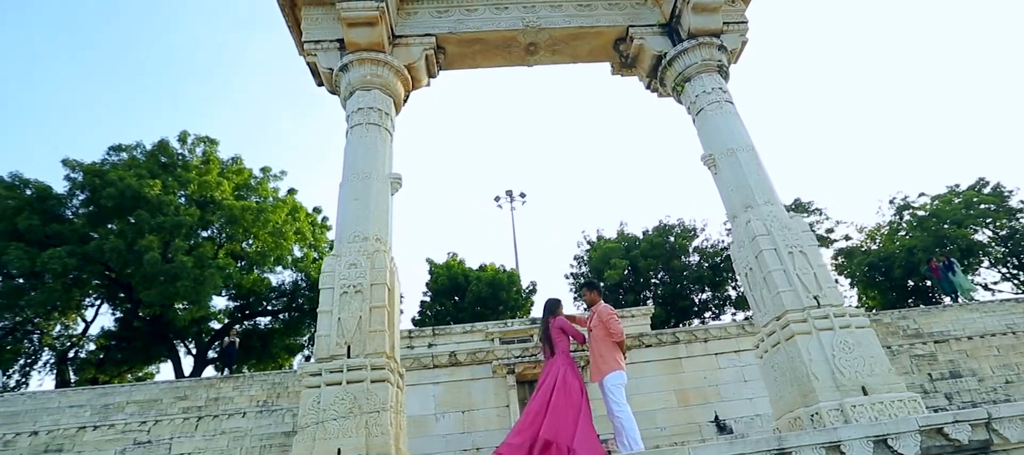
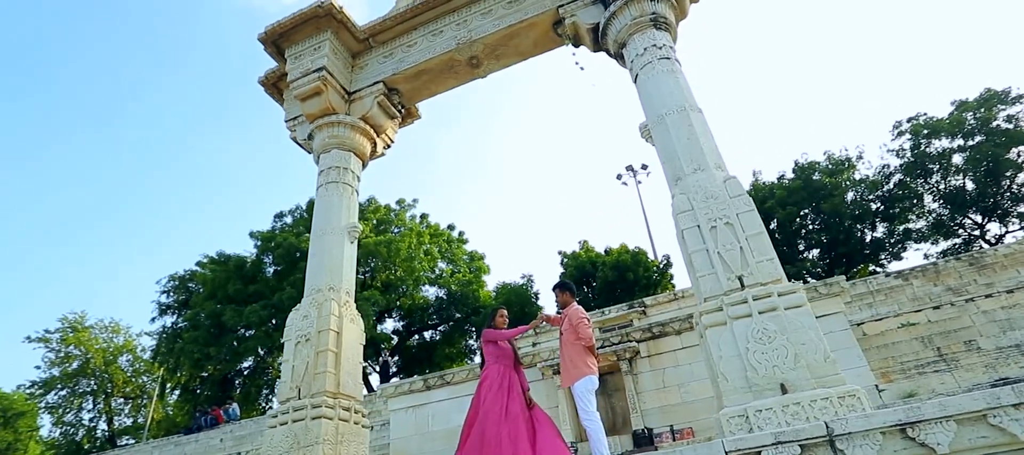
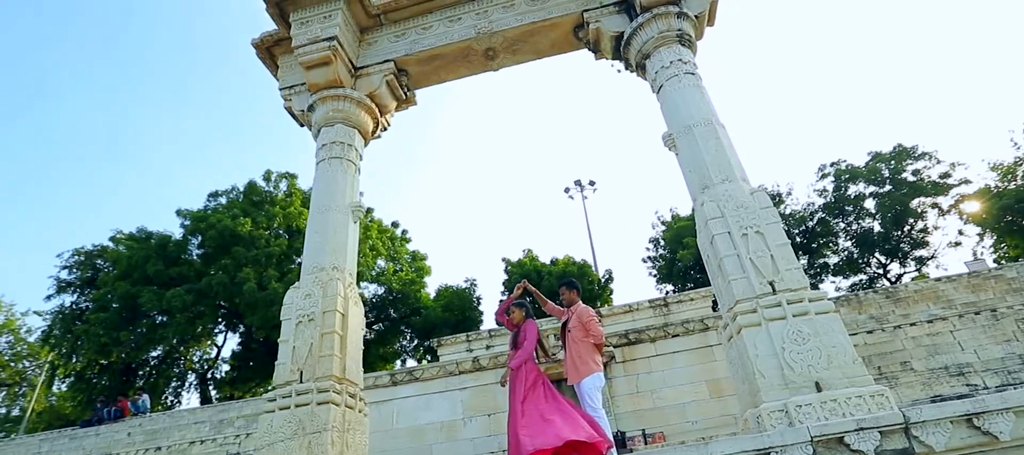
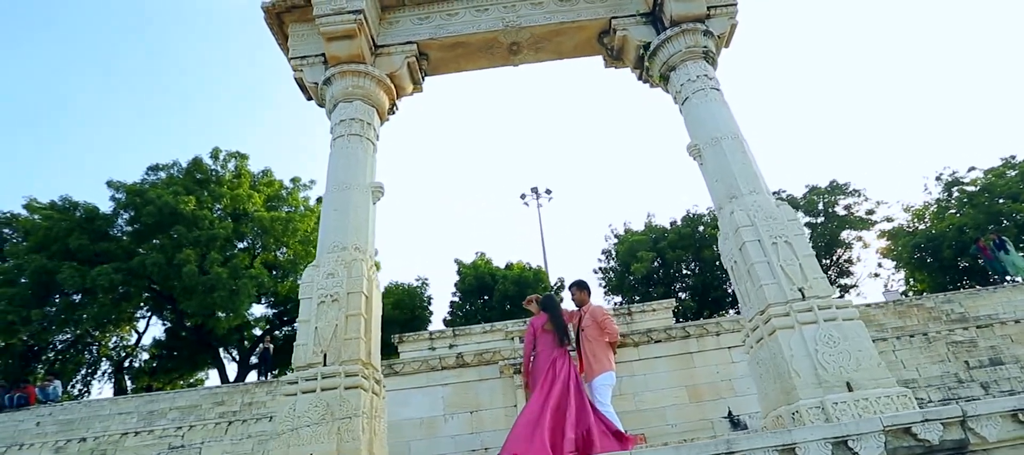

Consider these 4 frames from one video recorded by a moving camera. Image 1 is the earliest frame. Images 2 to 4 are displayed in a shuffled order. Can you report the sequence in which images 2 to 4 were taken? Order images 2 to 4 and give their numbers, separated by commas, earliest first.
4, 3, 2
